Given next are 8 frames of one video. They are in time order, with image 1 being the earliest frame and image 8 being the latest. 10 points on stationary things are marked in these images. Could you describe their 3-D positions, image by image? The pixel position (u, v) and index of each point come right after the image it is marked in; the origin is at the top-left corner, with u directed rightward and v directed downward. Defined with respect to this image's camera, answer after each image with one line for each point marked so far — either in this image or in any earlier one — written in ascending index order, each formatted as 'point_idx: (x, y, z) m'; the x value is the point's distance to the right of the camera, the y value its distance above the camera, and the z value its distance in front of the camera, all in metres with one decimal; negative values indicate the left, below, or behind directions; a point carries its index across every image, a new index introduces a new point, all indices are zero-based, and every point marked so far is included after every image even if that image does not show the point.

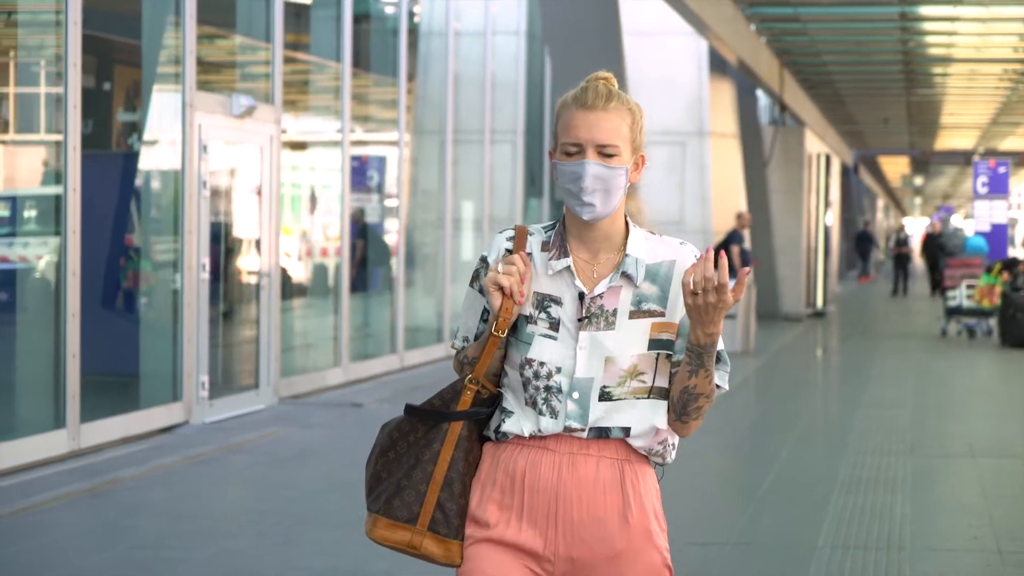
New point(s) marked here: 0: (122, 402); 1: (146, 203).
0: (-1.3, -0.4, +9.0) m
1: (-1.3, +0.3, +9.4) m
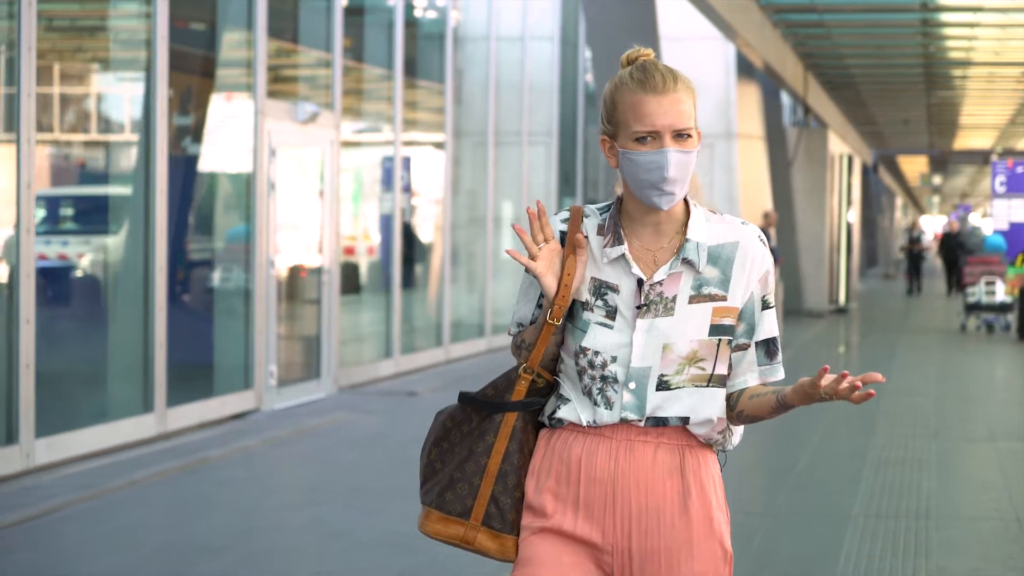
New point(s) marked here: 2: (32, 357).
0: (-1.2, -0.4, +9.6) m
1: (-1.1, +0.3, +10.1) m
2: (-1.4, -0.2, +7.8) m
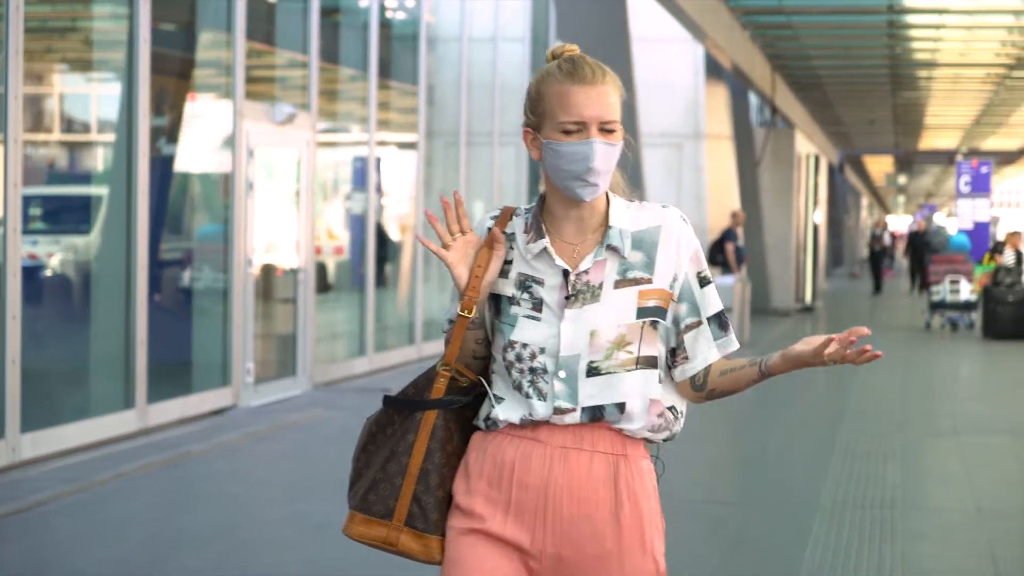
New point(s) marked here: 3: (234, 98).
0: (-1.3, -0.4, +9.8) m
1: (-1.2, +0.3, +10.2) m
2: (-1.5, -0.2, +7.9) m
3: (-1.1, +0.8, +10.6) m
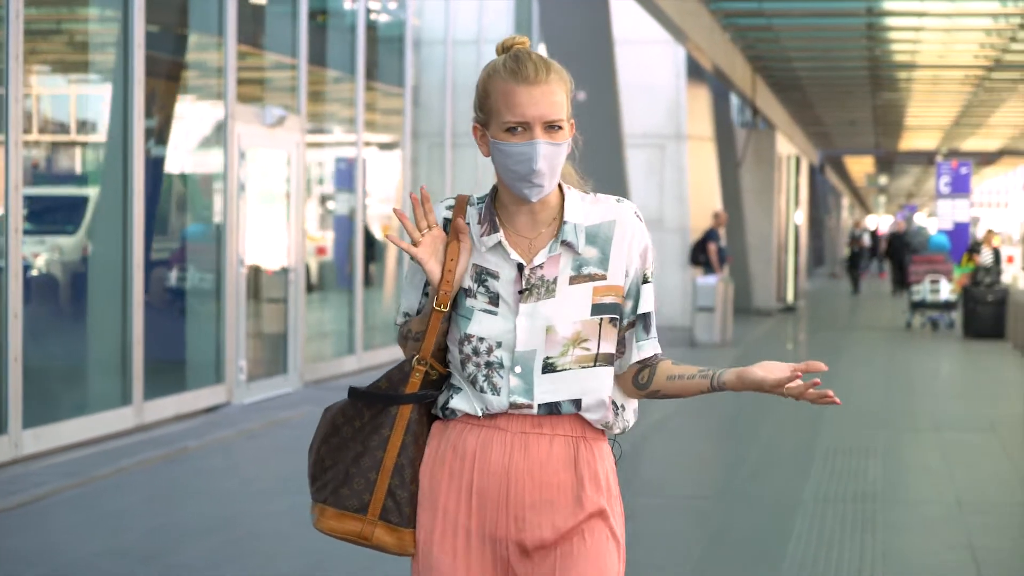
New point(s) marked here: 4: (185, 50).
0: (-1.3, -0.4, +10.0) m
1: (-1.3, +0.3, +10.4) m
2: (-1.5, -0.2, +8.1) m
3: (-1.2, +0.8, +10.8) m
4: (-1.3, +0.9, +10.3) m
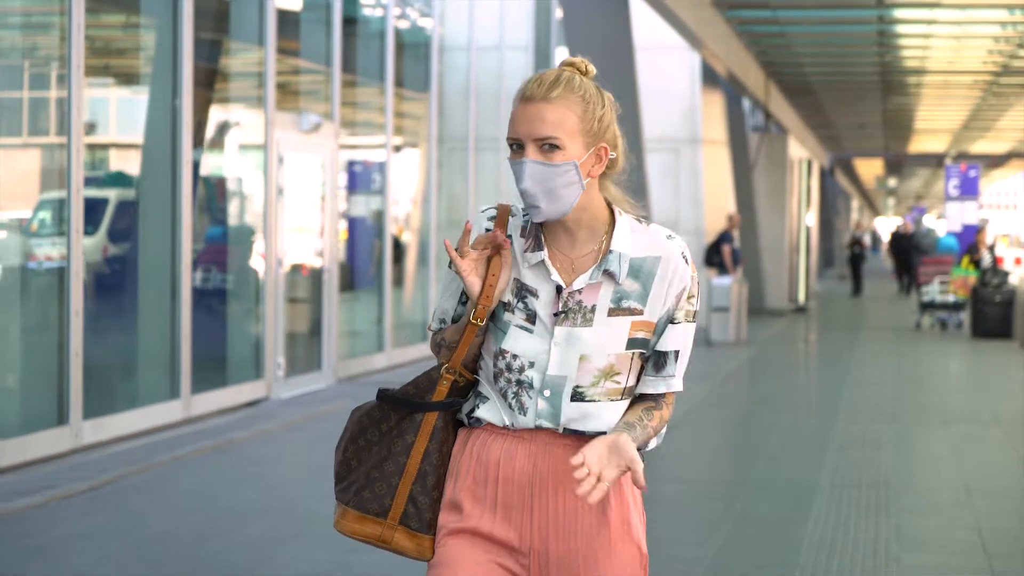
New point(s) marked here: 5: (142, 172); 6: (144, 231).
0: (-1.2, -0.4, +10.5) m
1: (-1.2, +0.3, +10.9) m
2: (-1.4, -0.2, +8.6) m
3: (-1.1, +0.8, +11.3) m
4: (-1.2, +0.9, +10.8) m
5: (-1.3, +0.4, +9.5) m
6: (-1.3, +0.2, +9.6) m
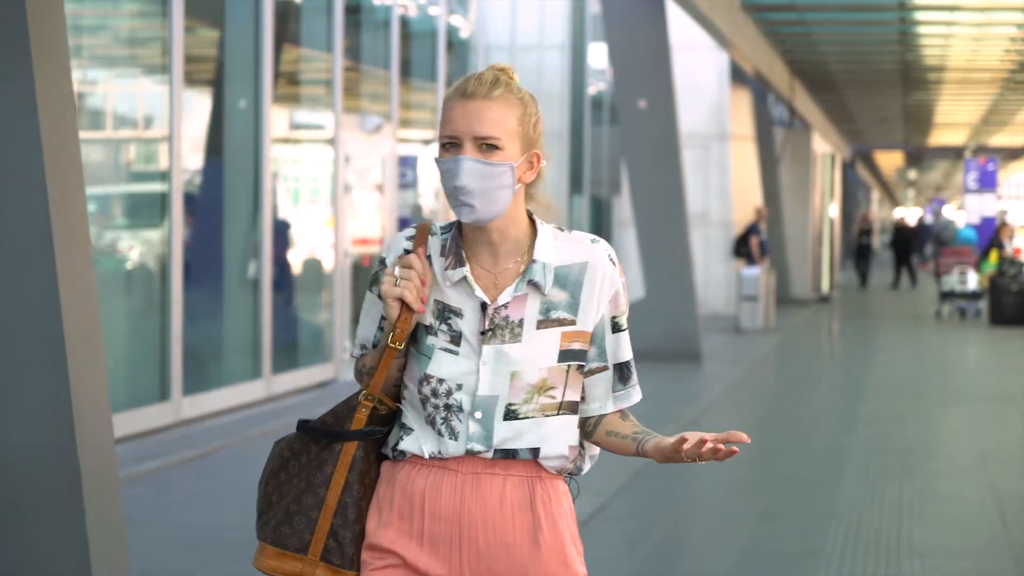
0: (-1.0, -0.3, +11.3) m
1: (-0.9, +0.4, +11.8) m
2: (-1.2, -0.2, +9.4) m
3: (-0.8, +0.8, +12.2) m
4: (-0.9, +1.0, +11.7) m
5: (-1.1, +0.5, +10.4) m
6: (-1.1, +0.2, +10.5) m
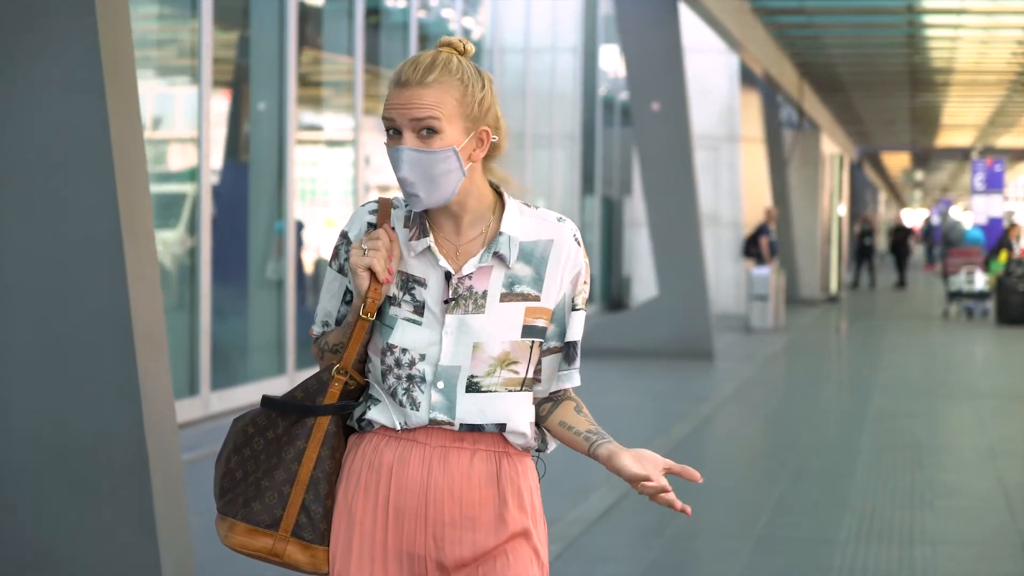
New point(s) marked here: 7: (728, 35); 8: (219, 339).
0: (-0.9, -0.3, +11.6) m
1: (-0.9, +0.4, +12.0) m
2: (-1.1, -0.1, +9.7) m
3: (-0.8, +0.8, +12.4) m
4: (-0.9, +1.0, +11.9) m
5: (-1.1, +0.5, +10.7) m
6: (-1.0, +0.3, +10.7) m
7: (+1.5, +1.8, +18.1) m
8: (-1.1, -0.2, +9.9) m
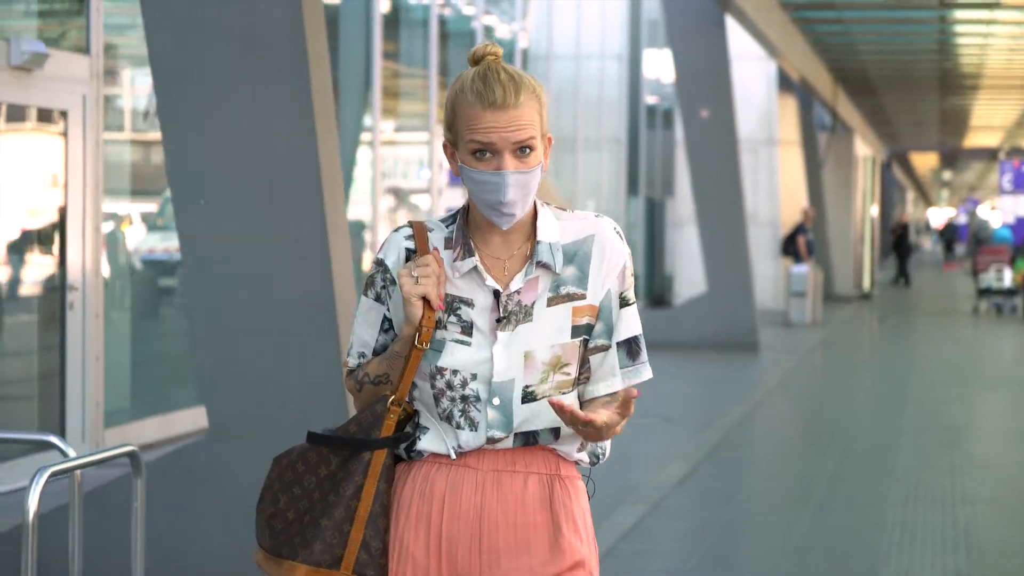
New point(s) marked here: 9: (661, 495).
0: (-0.6, -0.3, +12.5) m
1: (-0.5, +0.4, +12.9) m
2: (-0.8, -0.1, +10.6) m
3: (-0.4, +0.9, +13.4) m
4: (-0.6, +1.0, +12.8) m
5: (-0.8, +0.5, +11.6) m
6: (-0.7, +0.3, +11.6) m
7: (+1.8, +1.8, +19.0) m
8: (-0.8, -0.2, +10.9) m
9: (+0.5, -0.6, +8.1) m
